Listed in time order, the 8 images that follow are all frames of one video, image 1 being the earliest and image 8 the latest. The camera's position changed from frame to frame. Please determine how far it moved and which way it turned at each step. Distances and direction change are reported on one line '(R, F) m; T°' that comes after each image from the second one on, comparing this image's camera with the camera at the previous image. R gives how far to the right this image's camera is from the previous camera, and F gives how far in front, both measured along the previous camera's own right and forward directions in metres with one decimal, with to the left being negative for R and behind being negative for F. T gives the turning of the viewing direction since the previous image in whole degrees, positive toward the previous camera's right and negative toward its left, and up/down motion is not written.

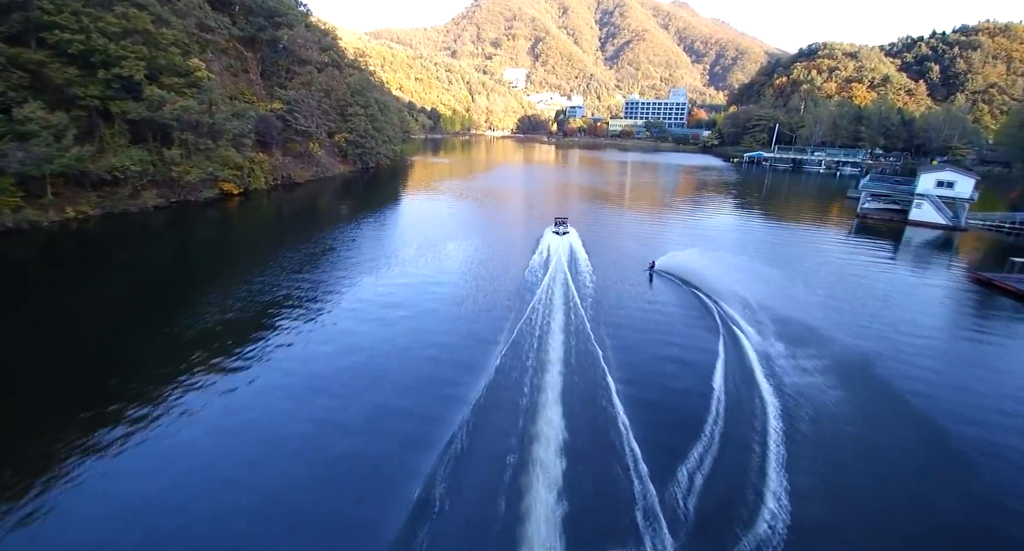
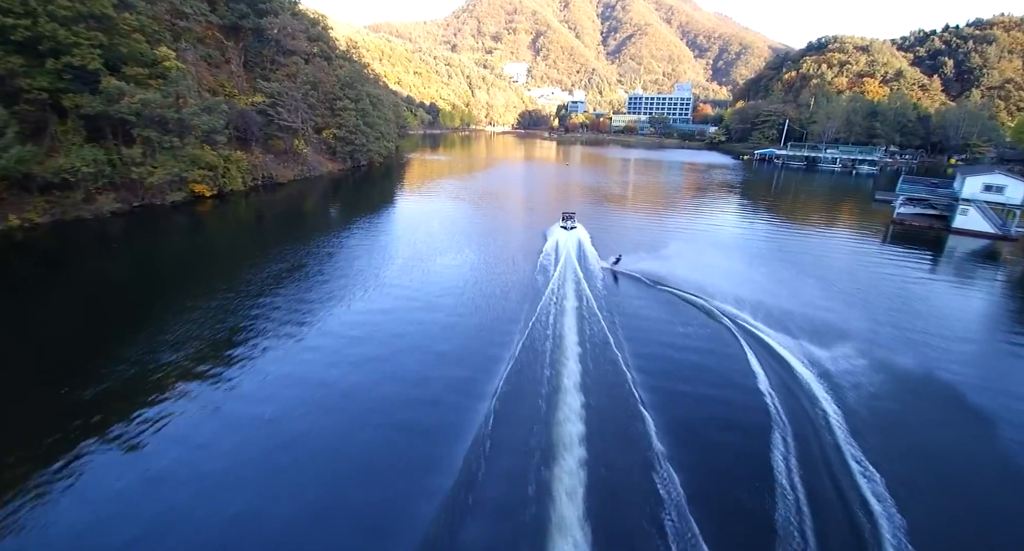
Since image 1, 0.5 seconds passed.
(0.0, +3.1) m; 0°
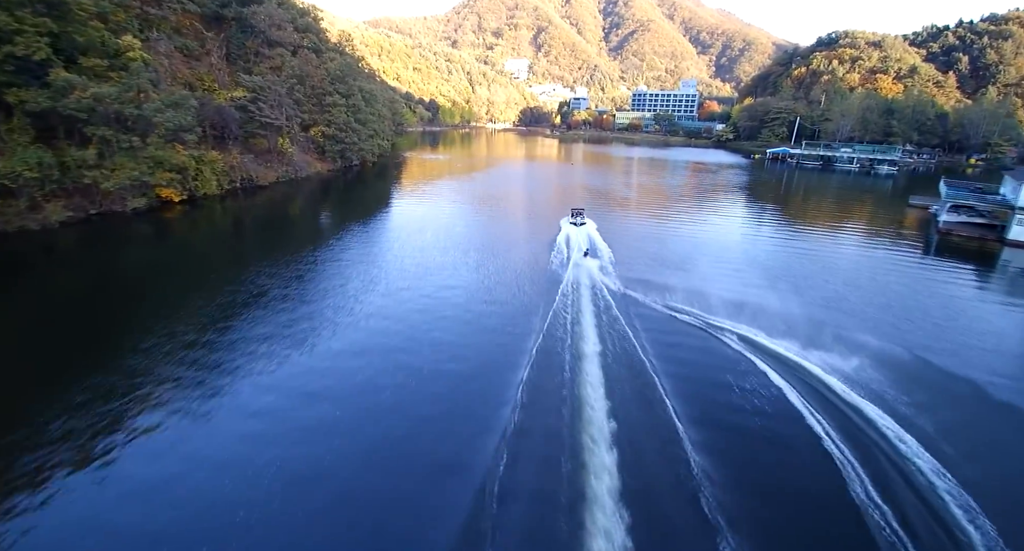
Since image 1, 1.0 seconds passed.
(-0.1, +3.1) m; 0°
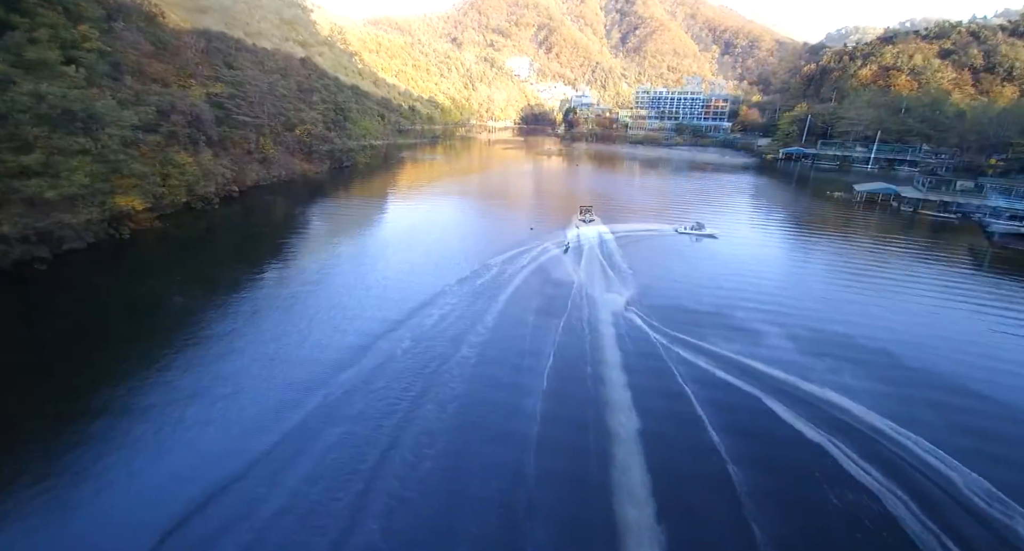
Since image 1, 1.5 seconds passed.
(-0.1, +3.0) m; 0°
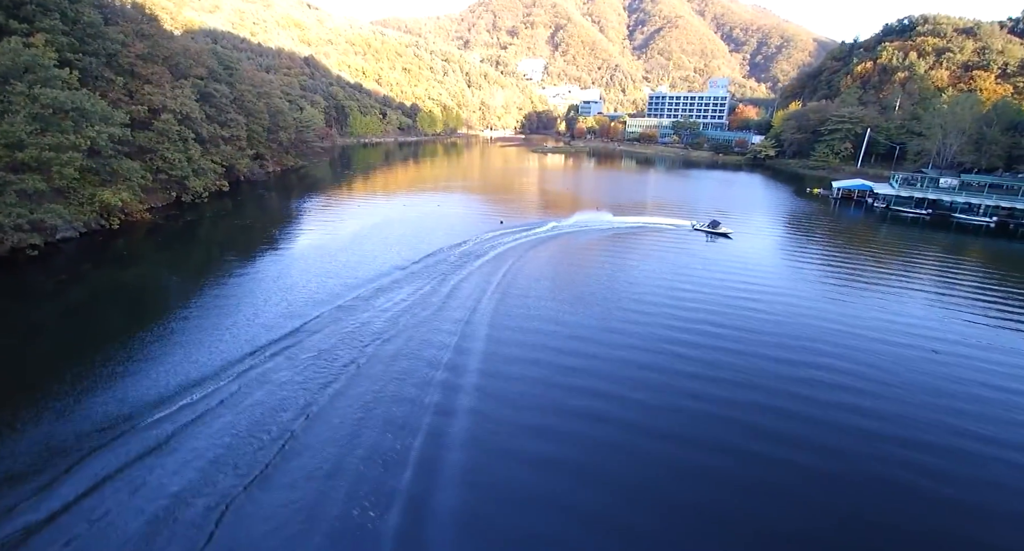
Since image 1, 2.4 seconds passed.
(+1.9, -1.1) m; -1°
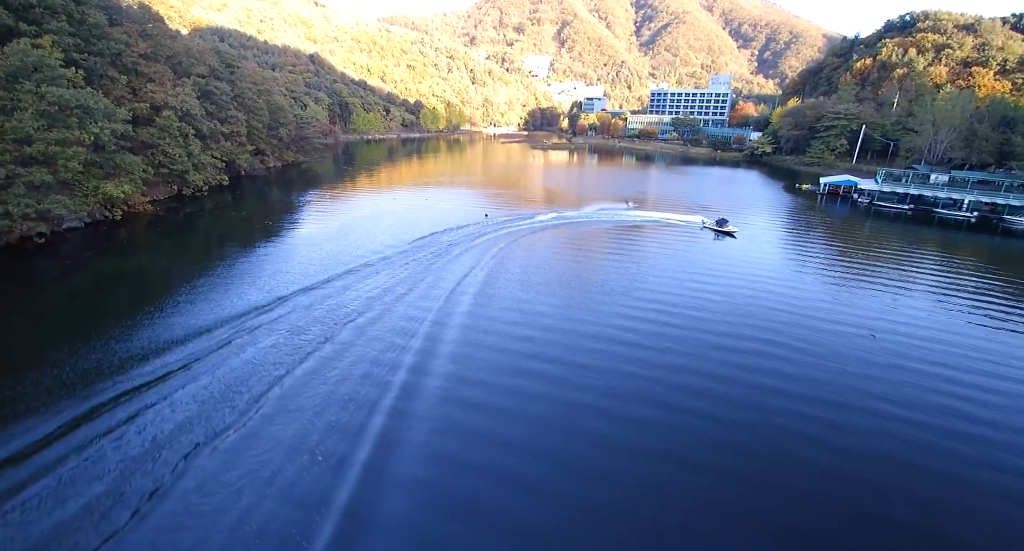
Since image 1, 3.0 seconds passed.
(+1.2, -0.9) m; -1°
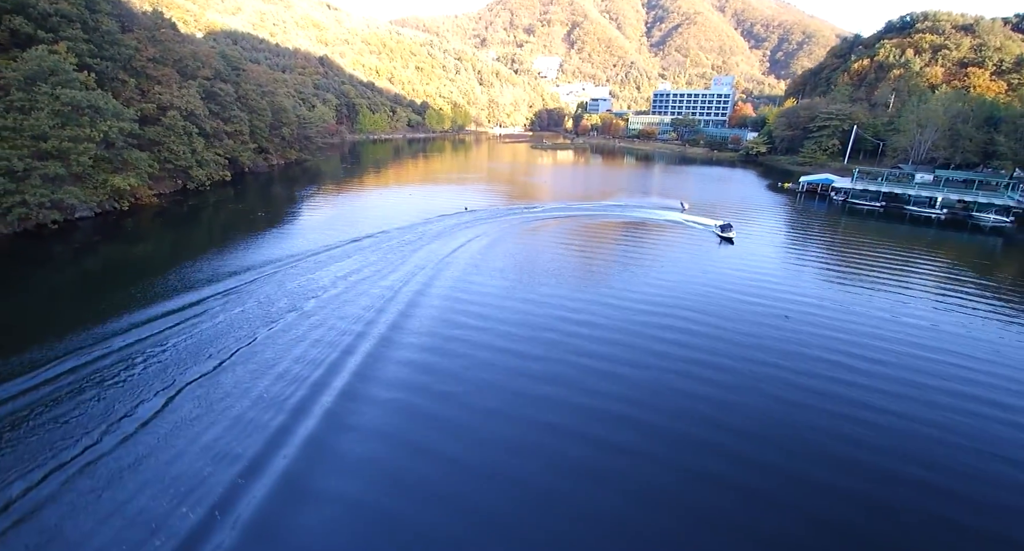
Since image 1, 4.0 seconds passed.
(+1.9, -1.5) m; -1°
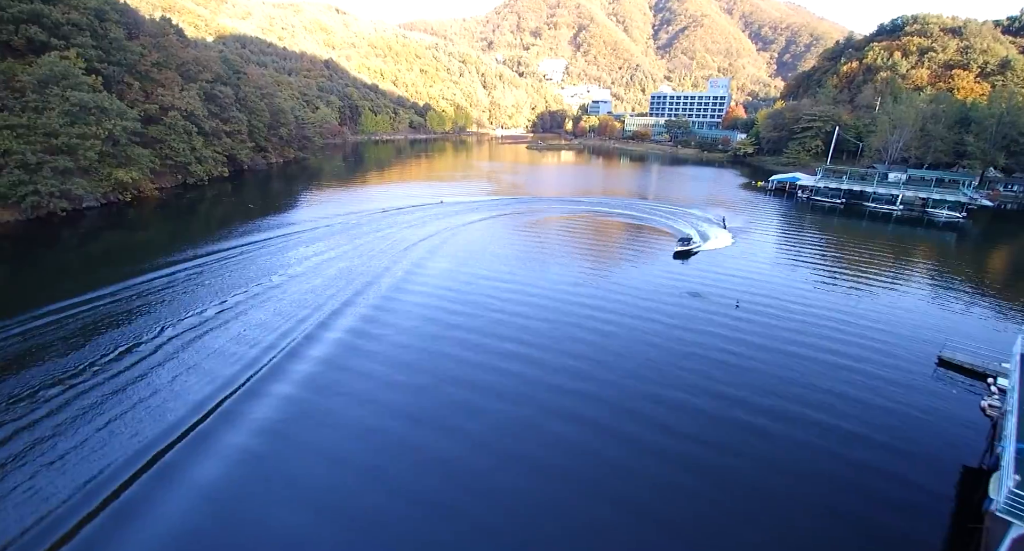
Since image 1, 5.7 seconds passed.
(+2.2, -1.9) m; -1°
